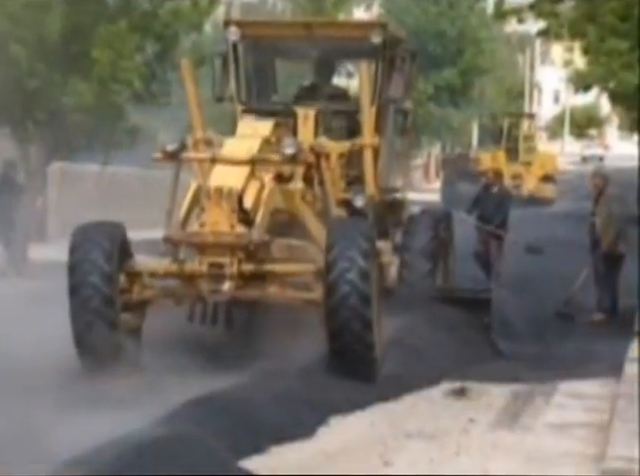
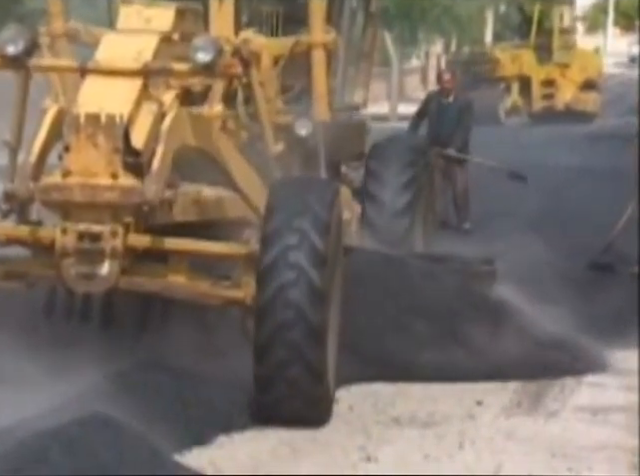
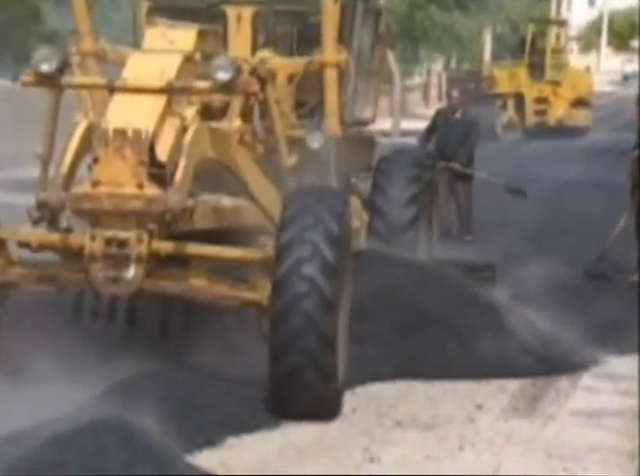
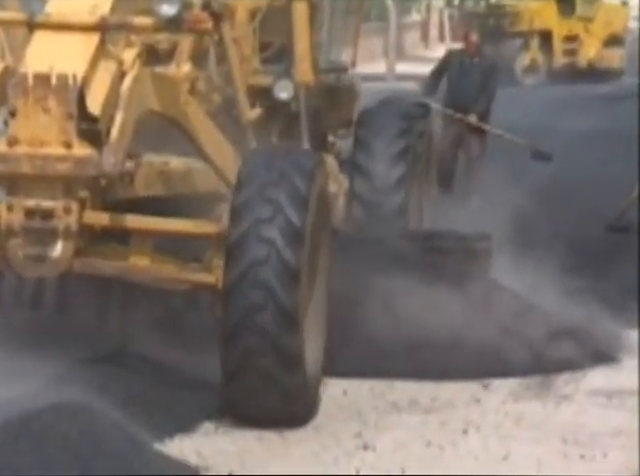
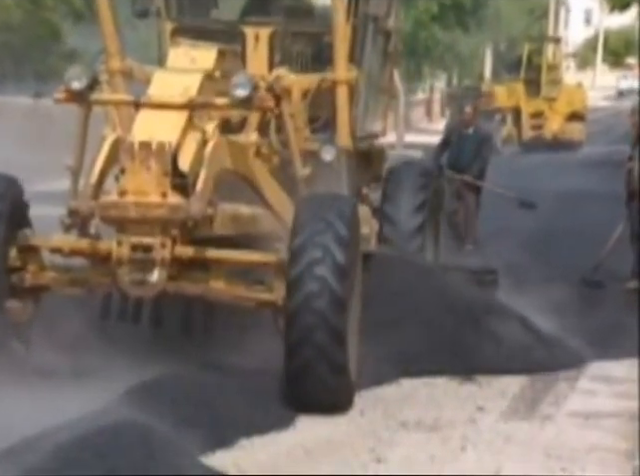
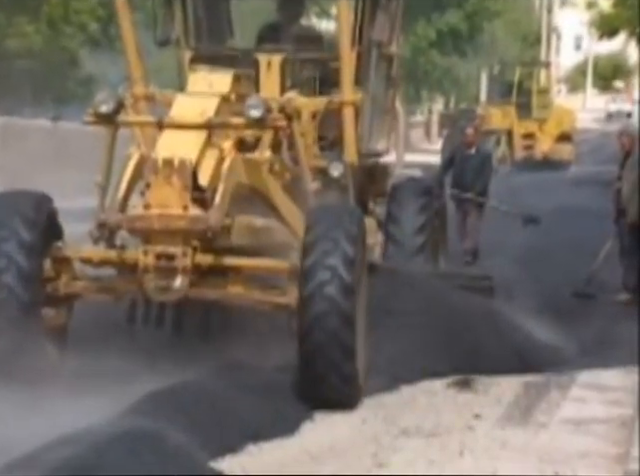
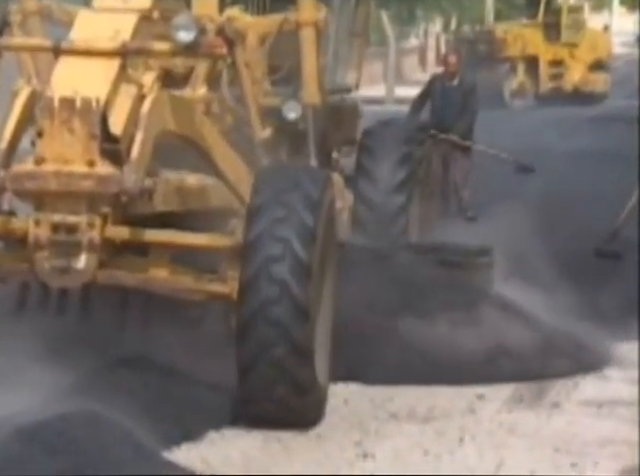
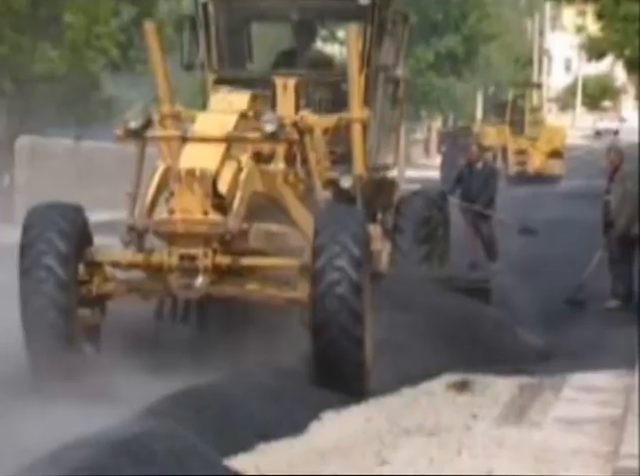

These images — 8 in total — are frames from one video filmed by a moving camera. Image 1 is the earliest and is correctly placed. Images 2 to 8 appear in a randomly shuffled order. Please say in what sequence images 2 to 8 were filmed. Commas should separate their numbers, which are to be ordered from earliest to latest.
8, 6, 5, 3, 2, 7, 4
